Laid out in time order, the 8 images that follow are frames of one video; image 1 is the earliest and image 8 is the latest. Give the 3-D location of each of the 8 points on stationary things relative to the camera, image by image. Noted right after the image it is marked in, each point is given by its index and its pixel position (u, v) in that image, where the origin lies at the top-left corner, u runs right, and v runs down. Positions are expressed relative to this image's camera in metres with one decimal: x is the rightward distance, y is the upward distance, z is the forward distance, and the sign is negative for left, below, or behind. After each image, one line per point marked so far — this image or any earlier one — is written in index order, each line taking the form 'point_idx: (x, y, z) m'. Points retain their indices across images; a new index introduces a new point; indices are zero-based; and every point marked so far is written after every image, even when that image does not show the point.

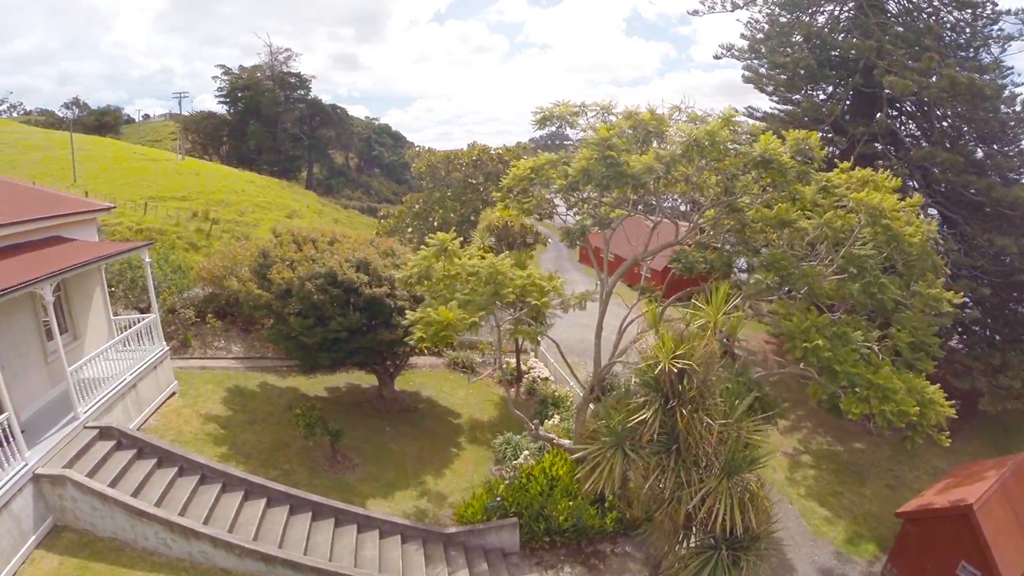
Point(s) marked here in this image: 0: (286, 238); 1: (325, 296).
0: (-5.5, +1.2, +13.8) m
1: (-3.8, -0.2, +11.8) m
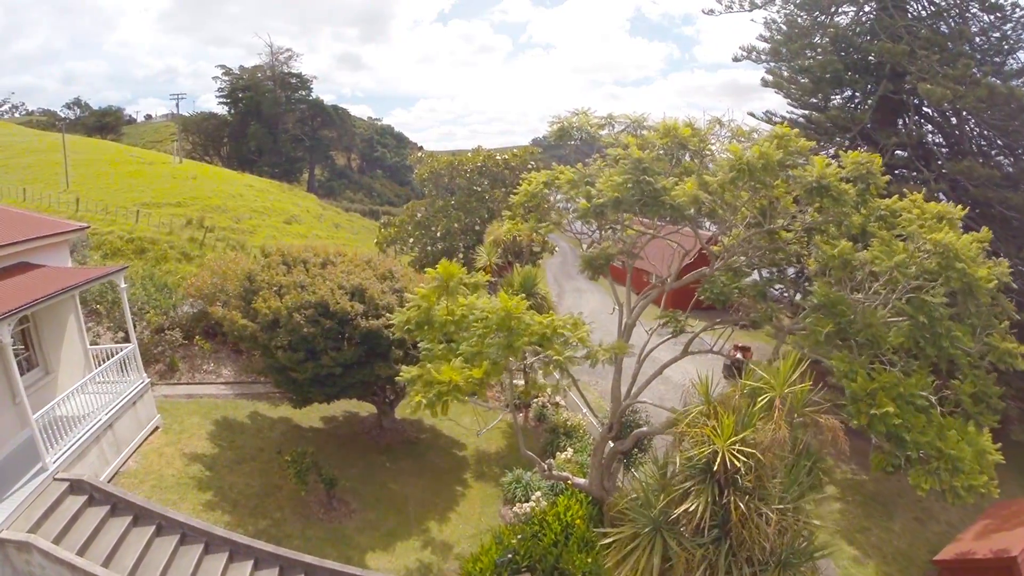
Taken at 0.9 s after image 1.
0: (-5.2, +0.6, +12.7) m
1: (-3.6, -0.7, +10.7) m
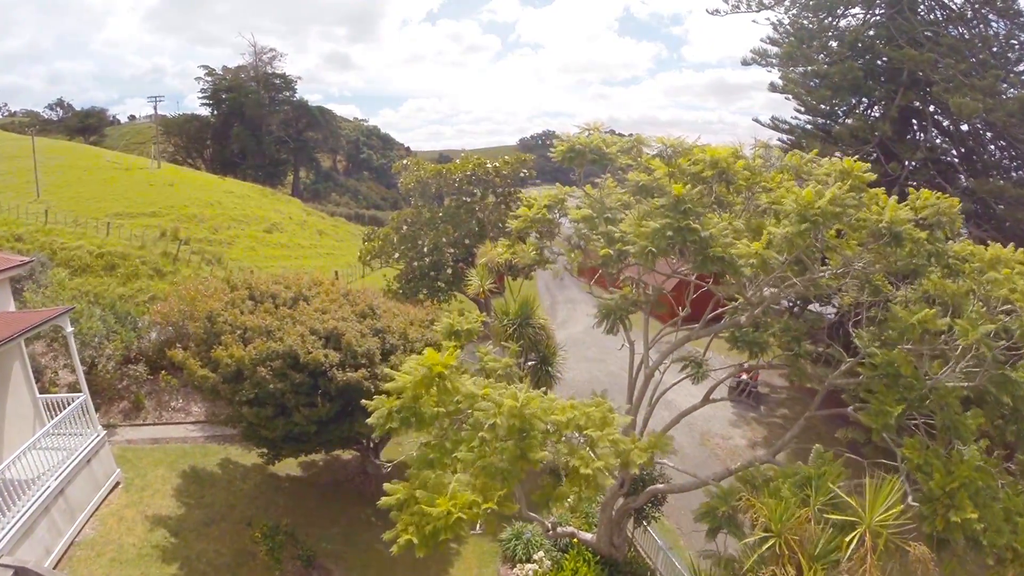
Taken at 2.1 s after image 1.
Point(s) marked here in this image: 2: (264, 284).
0: (-5.3, -0.1, +11.3) m
1: (-3.5, -1.5, +9.4) m
2: (-5.0, +0.1, +11.9) m
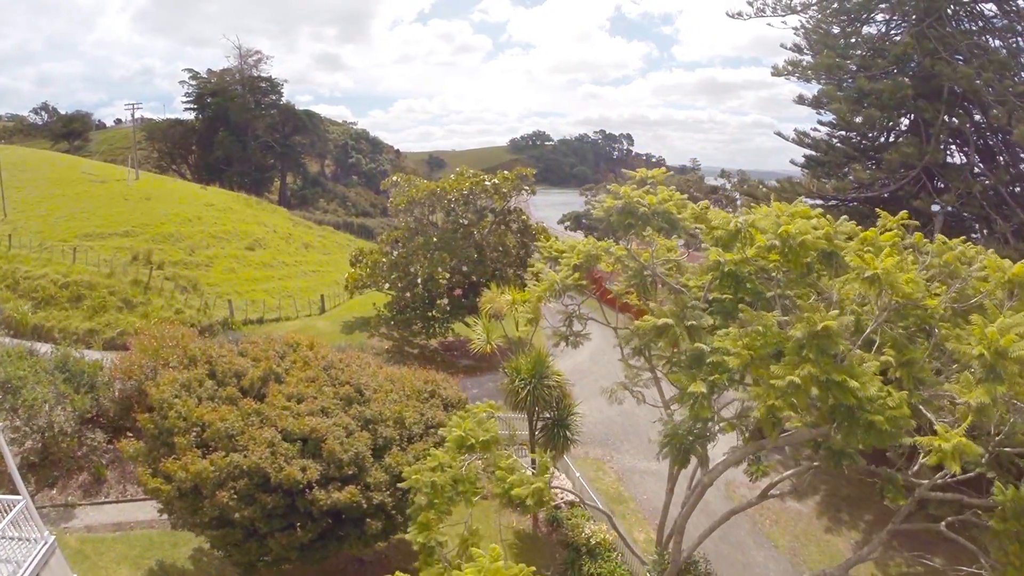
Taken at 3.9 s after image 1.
0: (-5.0, -1.4, +9.5) m
1: (-3.2, -2.7, +7.6) m
2: (-4.8, -1.1, +10.1) m
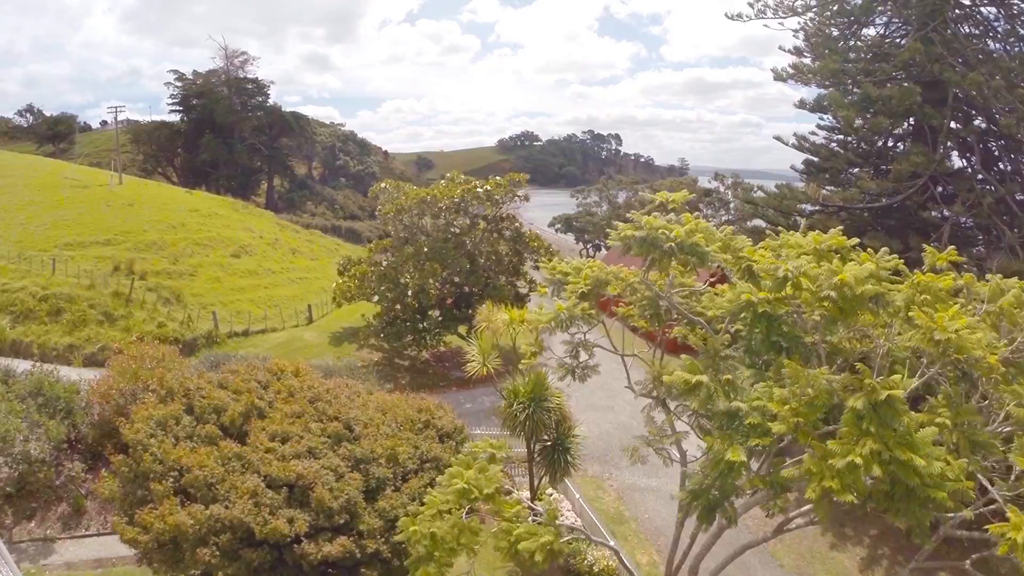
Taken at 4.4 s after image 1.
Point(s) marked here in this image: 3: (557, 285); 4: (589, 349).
0: (-4.9, -1.8, +8.9) m
1: (-3.1, -3.1, +7.0) m
2: (-4.7, -1.6, +9.5) m
3: (+0.6, +0.1, +8.5) m
4: (+1.0, -0.8, +8.0) m
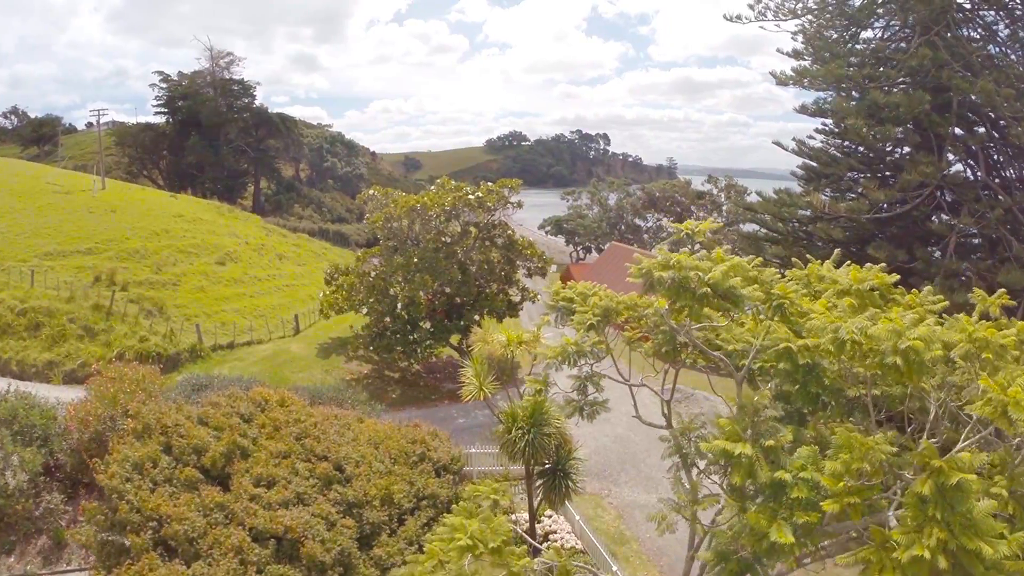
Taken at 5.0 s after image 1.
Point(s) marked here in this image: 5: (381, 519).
0: (-4.9, -2.2, +8.3) m
1: (-3.0, -3.5, +6.5) m
2: (-4.7, -2.0, +8.9) m
3: (+0.7, -0.3, +8.0) m
4: (+1.1, -1.2, +7.5) m
5: (-1.6, -3.0, +7.7) m
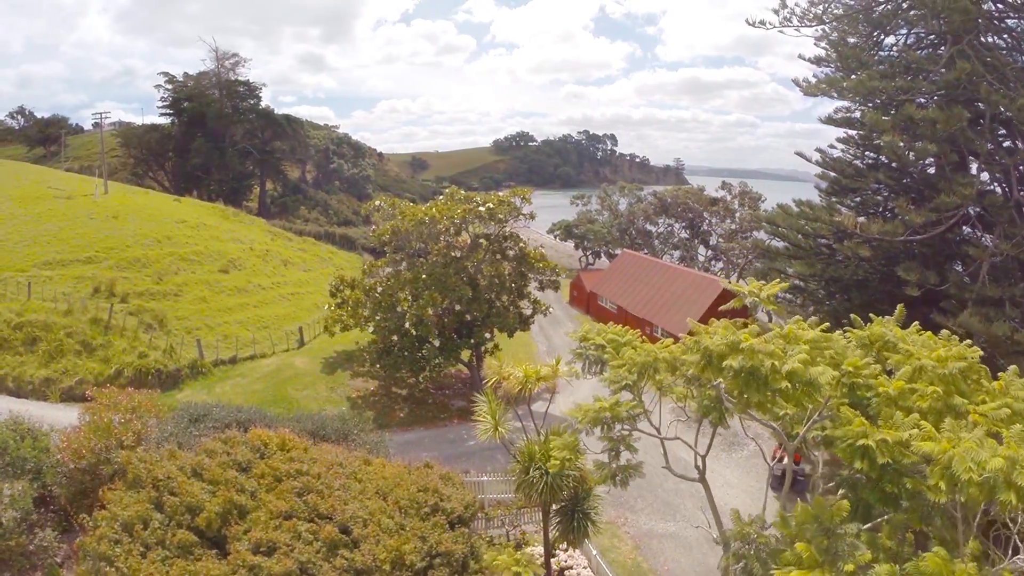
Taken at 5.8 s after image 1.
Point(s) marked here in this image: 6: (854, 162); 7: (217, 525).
0: (-4.6, -2.8, +7.6) m
1: (-2.8, -4.1, +5.8) m
2: (-4.4, -2.5, +8.3) m
3: (+0.9, -0.9, +7.3) m
4: (+1.4, -1.8, +6.8) m
5: (-1.4, -3.5, +7.1) m
6: (+11.2, +4.1, +19.8) m
7: (-3.7, -2.9, +7.6) m
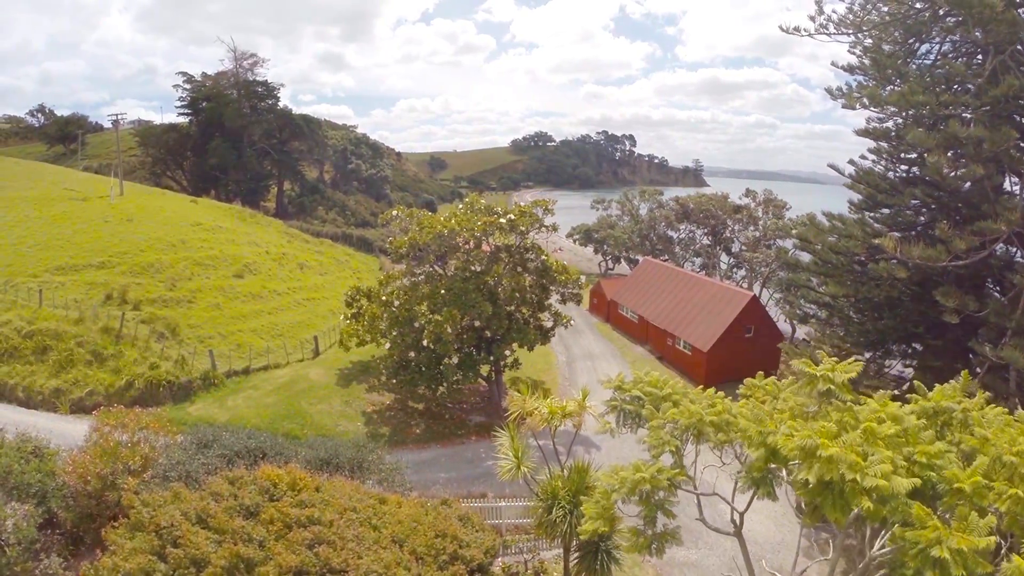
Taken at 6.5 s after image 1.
0: (-4.3, -3.2, +7.2) m
1: (-2.6, -4.6, +5.3) m
2: (-4.1, -3.0, +7.8) m
3: (+1.3, -1.4, +6.8) m
4: (+1.6, -2.3, +6.2) m
5: (-1.1, -4.0, +6.6) m
6: (+11.9, +3.4, +19.0) m
7: (-3.4, -3.4, +7.2) m
